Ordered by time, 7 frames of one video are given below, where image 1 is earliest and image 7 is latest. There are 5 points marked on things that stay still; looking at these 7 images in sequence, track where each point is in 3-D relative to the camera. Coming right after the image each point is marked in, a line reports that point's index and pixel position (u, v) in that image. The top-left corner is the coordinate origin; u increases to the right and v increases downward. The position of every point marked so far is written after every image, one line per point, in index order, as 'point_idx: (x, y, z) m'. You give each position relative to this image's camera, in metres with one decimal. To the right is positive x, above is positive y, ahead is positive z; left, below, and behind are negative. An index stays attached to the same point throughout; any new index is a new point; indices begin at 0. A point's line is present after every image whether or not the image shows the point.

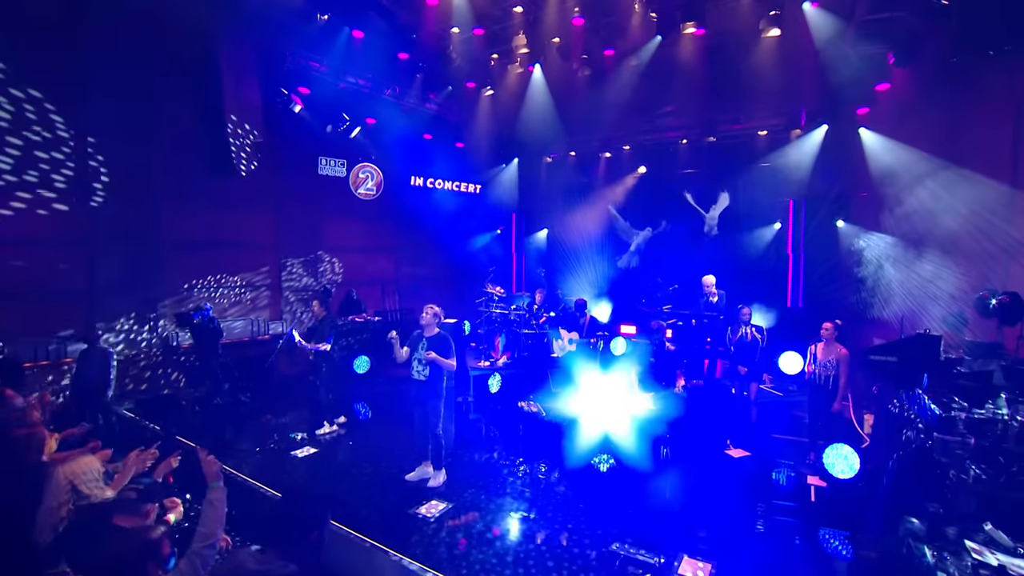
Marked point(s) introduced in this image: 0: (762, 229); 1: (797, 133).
0: (+5.2, +1.2, +9.7) m
1: (+5.5, +2.9, +9.1) m
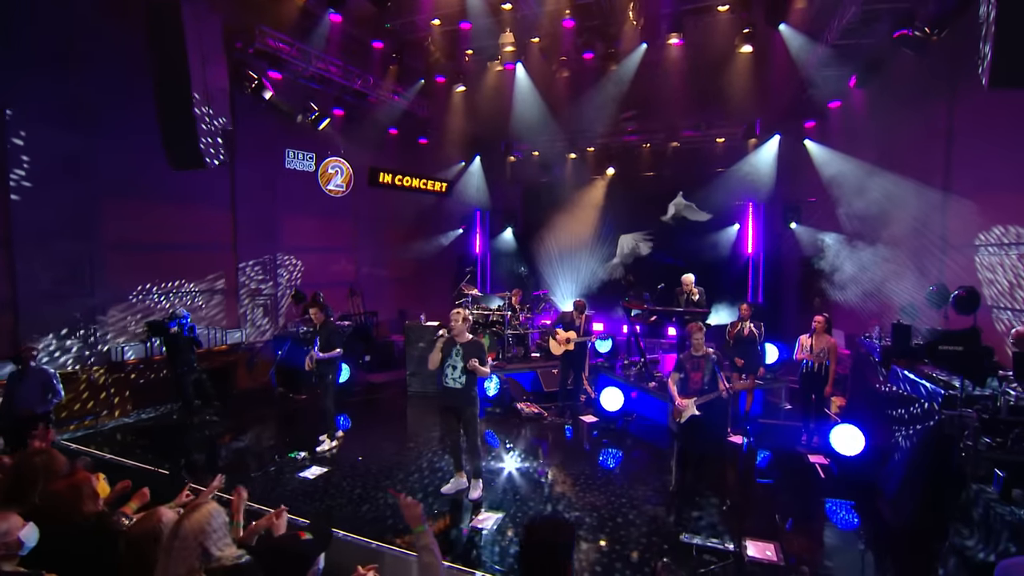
0: (+4.7, +1.2, +10.5) m
1: (+5.1, +3.0, +9.9) m
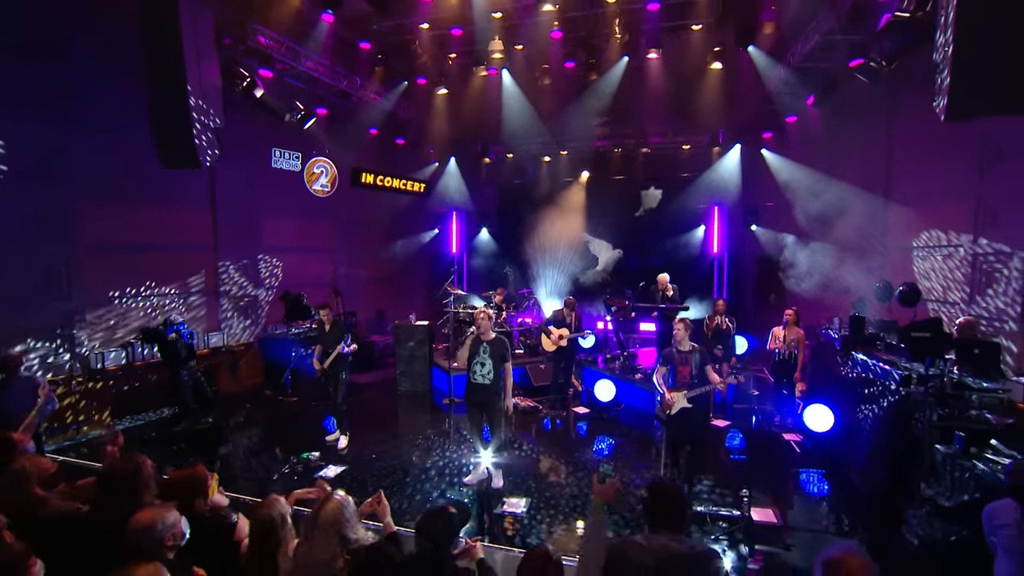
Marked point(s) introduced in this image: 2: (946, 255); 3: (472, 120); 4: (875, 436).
0: (+4.2, +1.3, +11.3) m
1: (+4.7, +3.1, +10.7) m
2: (+6.0, +0.4, +6.6) m
3: (-0.9, +4.1, +11.8) m
4: (+4.0, -1.6, +5.3) m
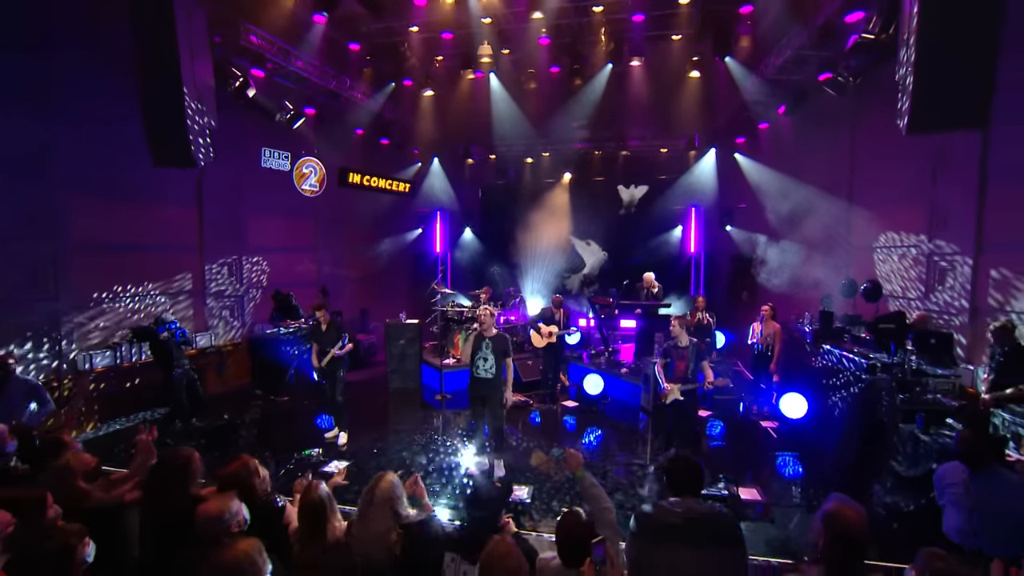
0: (+3.8, +1.4, +11.8) m
1: (+4.3, +3.1, +11.2) m
2: (+5.9, +0.5, +7.1) m
3: (-1.3, +4.2, +12.0) m
4: (+4.0, -1.6, +5.8) m
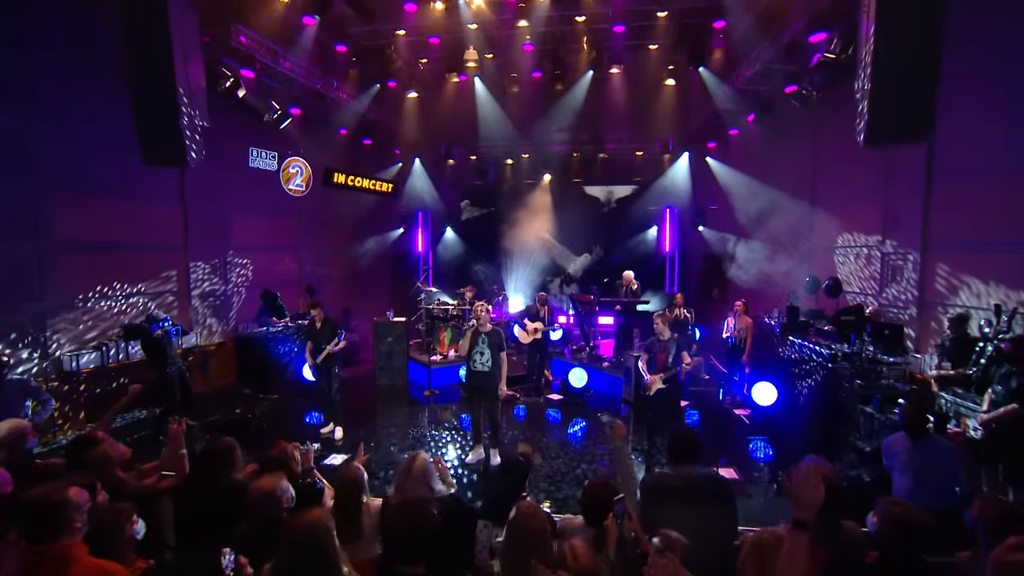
0: (+3.4, +1.4, +12.3) m
1: (+3.9, +3.2, +11.8) m
2: (+5.7, +0.6, +7.8) m
3: (-1.8, +4.2, +12.2) m
4: (+3.9, -1.6, +6.3) m
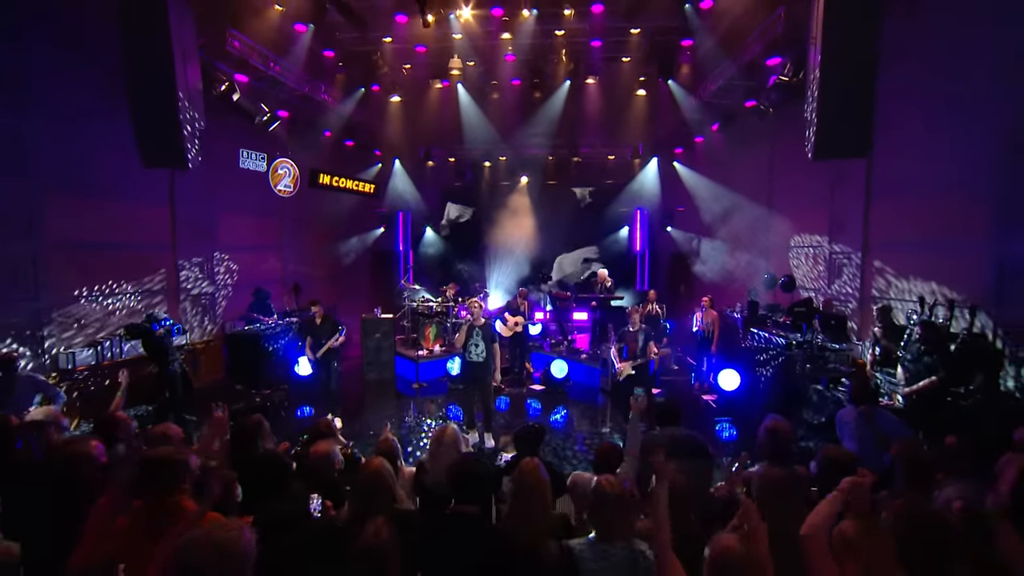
0: (+2.8, +1.5, +13.0) m
1: (+3.4, +3.3, +12.5) m
2: (+5.4, +0.6, +8.7) m
3: (-2.3, +4.3, +12.5) m
4: (+3.8, -1.5, +7.1) m
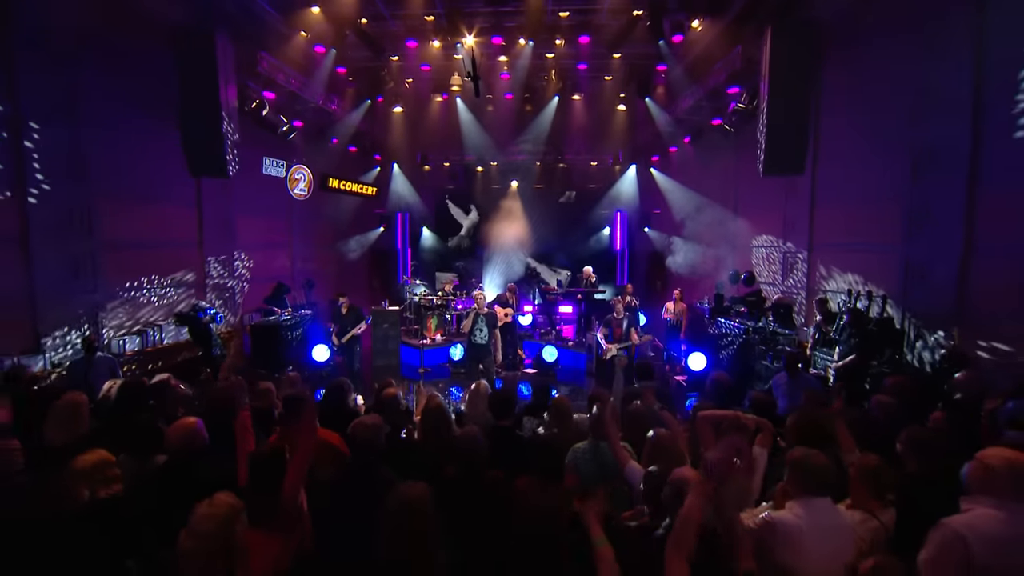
0: (+2.6, +1.6, +14.2) m
1: (+3.1, +3.4, +13.7) m
2: (+5.4, +0.7, +10.0) m
3: (-2.5, +4.4, +13.5) m
4: (+3.8, -1.4, +8.3) m
